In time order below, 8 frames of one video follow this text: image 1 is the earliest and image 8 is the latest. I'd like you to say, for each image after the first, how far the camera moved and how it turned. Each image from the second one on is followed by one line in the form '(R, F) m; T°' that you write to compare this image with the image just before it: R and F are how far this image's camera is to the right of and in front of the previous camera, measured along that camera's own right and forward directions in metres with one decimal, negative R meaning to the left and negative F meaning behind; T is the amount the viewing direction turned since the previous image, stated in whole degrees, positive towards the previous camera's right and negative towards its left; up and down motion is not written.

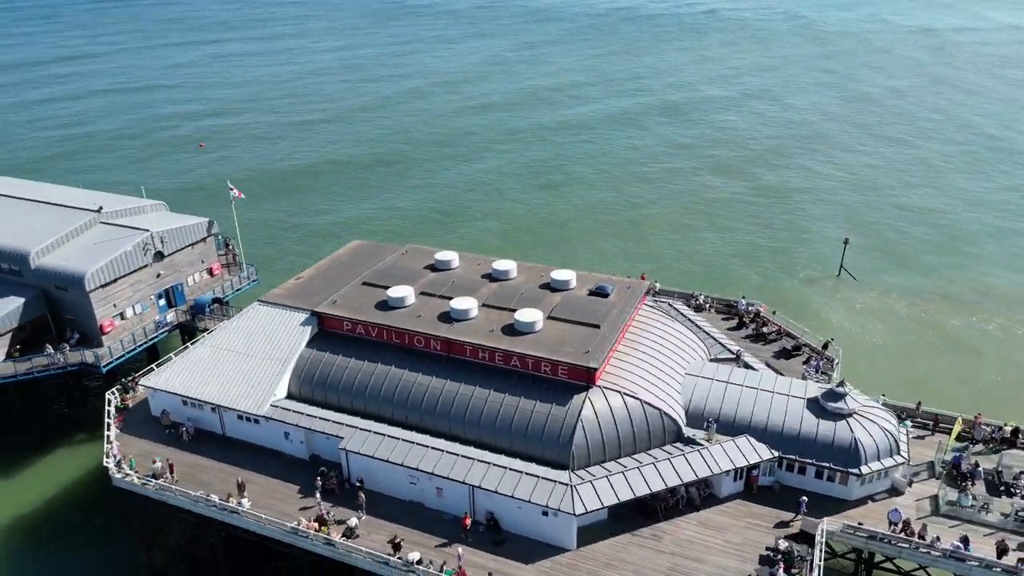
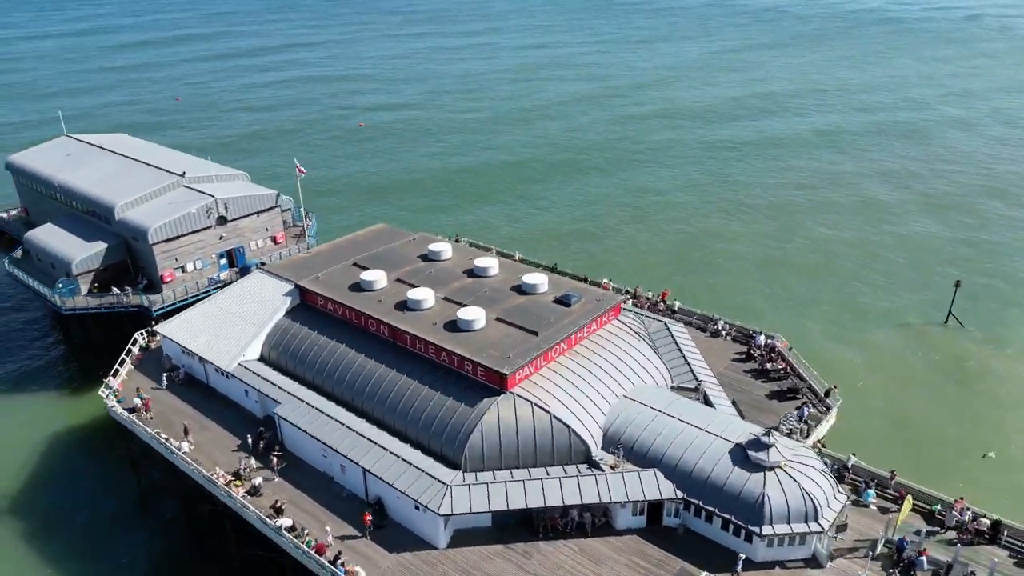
(+12.7, +1.7) m; -15°
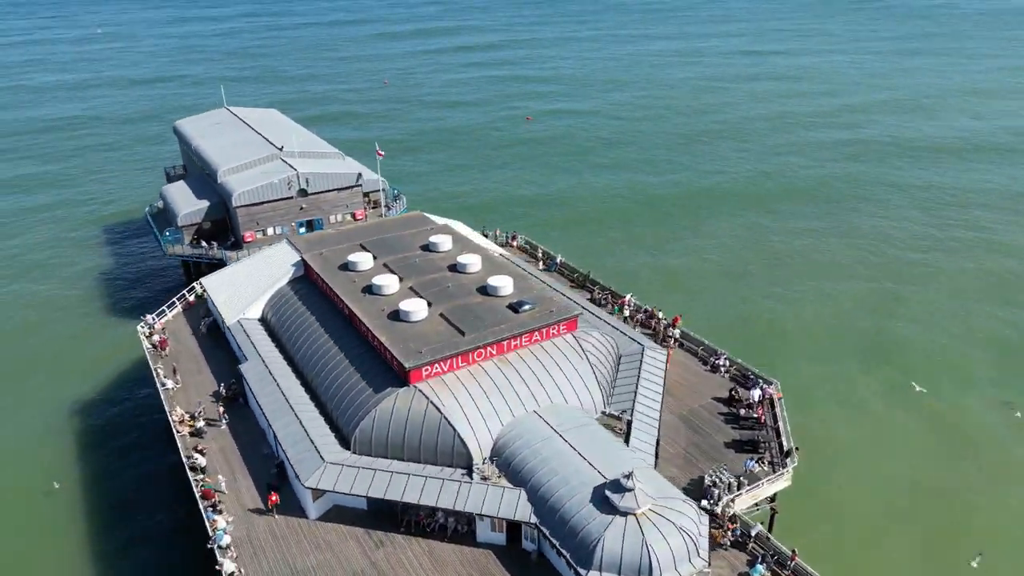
(+14.3, +2.2) m; -17°
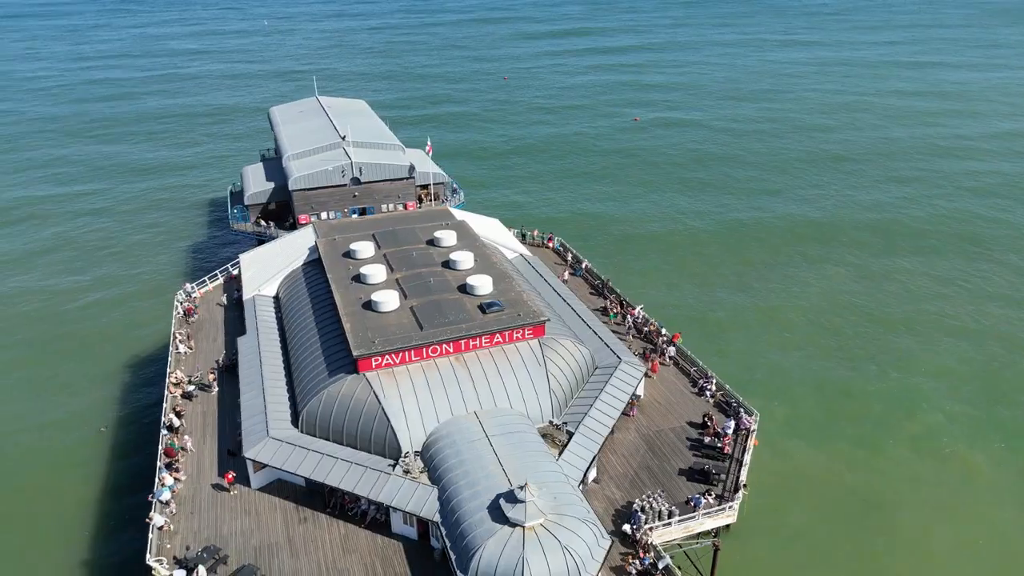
(+9.0, +0.9) m; -11°
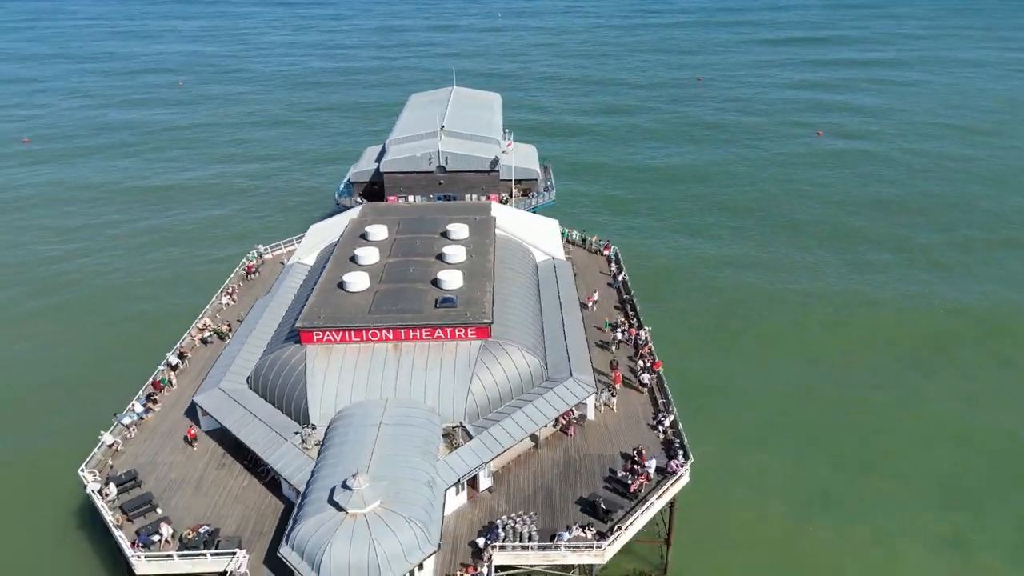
(+14.2, +2.3) m; -17°
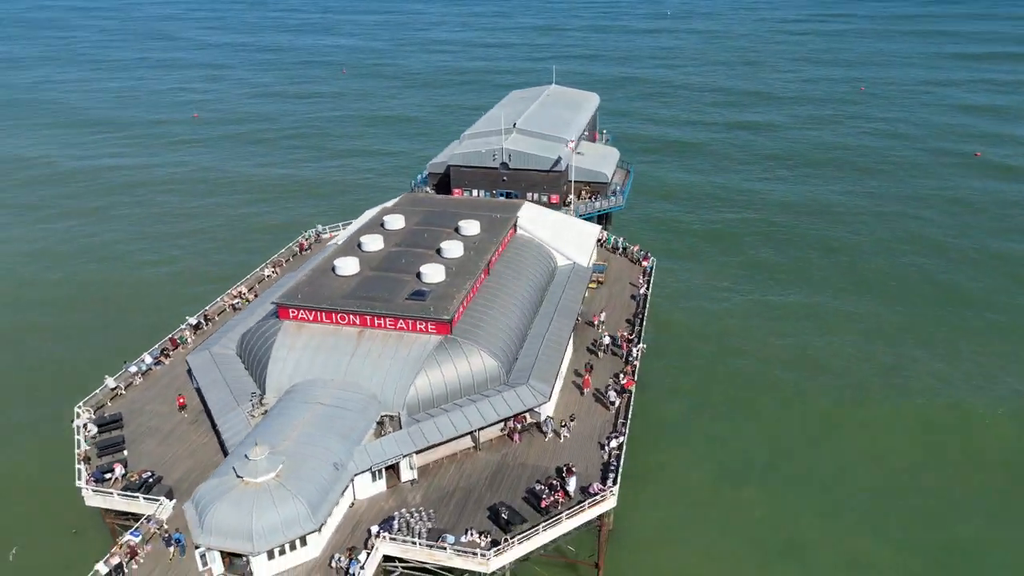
(+10.5, +1.3) m; -13°
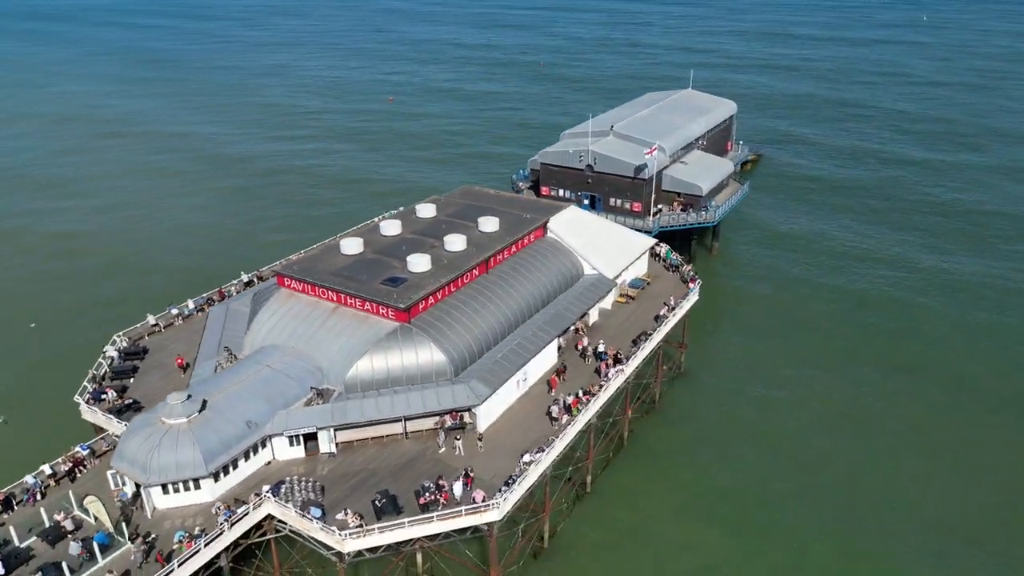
(+13.8, +2.3) m; -17°
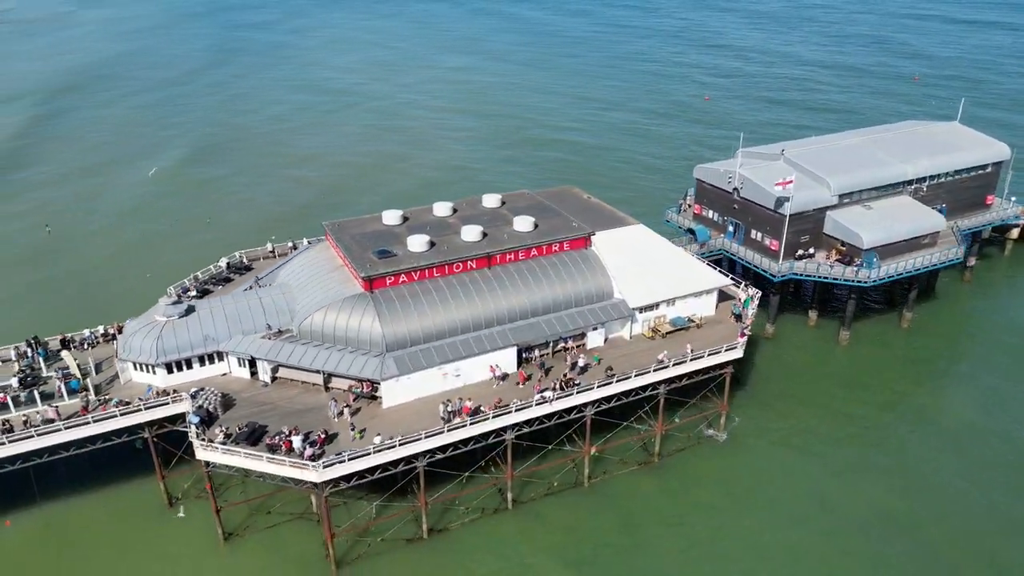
(+23.0, +6.5) m; -29°
